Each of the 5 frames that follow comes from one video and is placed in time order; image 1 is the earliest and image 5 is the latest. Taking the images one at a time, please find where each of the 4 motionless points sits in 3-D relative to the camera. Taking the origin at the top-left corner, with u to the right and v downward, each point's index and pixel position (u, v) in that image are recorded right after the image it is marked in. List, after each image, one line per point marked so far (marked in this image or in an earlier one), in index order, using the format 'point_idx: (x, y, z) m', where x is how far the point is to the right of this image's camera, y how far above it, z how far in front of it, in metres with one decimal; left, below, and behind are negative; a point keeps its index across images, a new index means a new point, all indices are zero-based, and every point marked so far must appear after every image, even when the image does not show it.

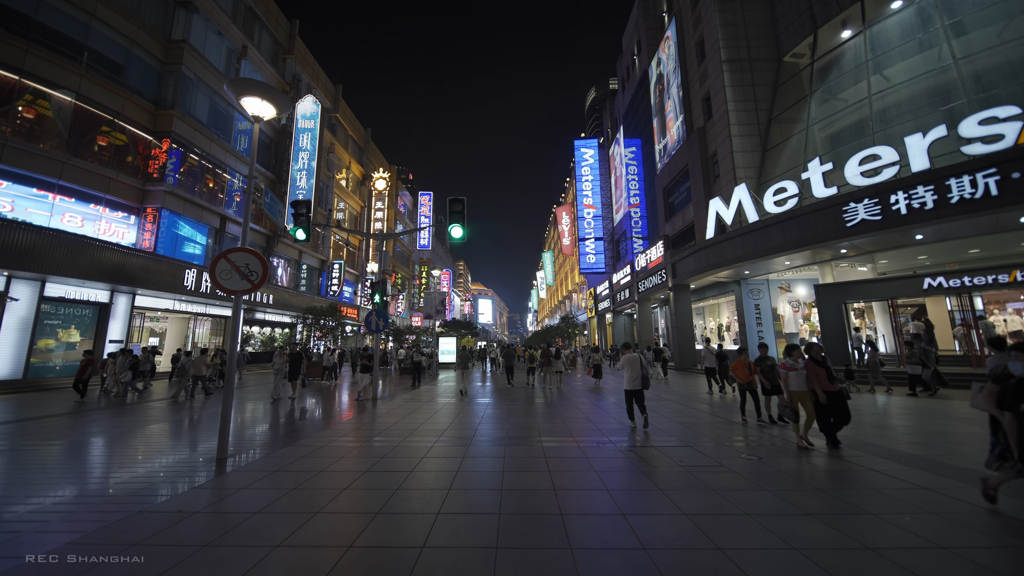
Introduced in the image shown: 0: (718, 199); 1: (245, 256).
0: (+16.0, +6.9, +19.2) m
1: (-6.5, +0.8, +6.0) m
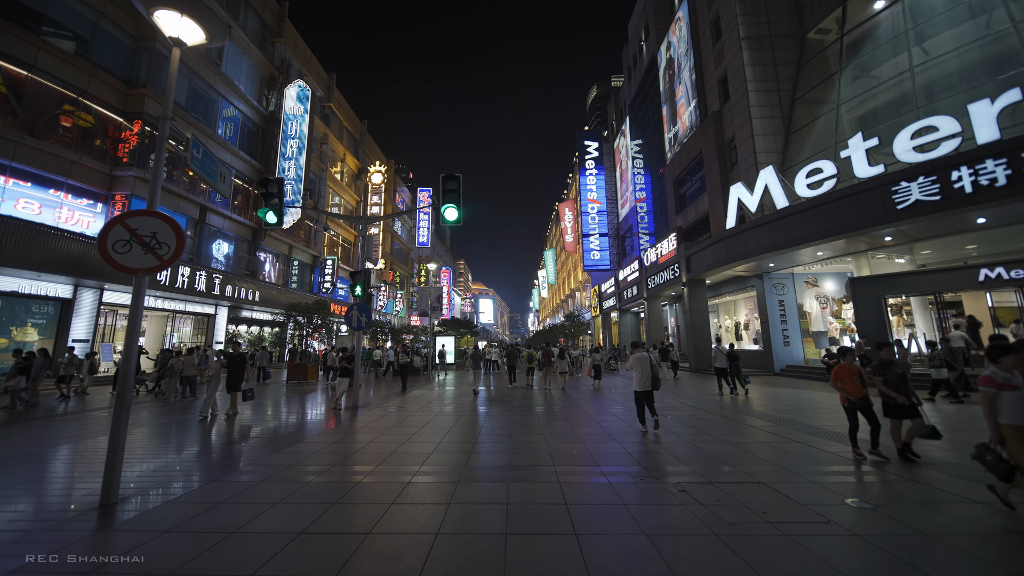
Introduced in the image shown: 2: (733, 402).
0: (+16.2, +7.4, +17.5) m
1: (-6.4, +1.2, +4.4) m
2: (+14.8, -7.4, +16.4) m
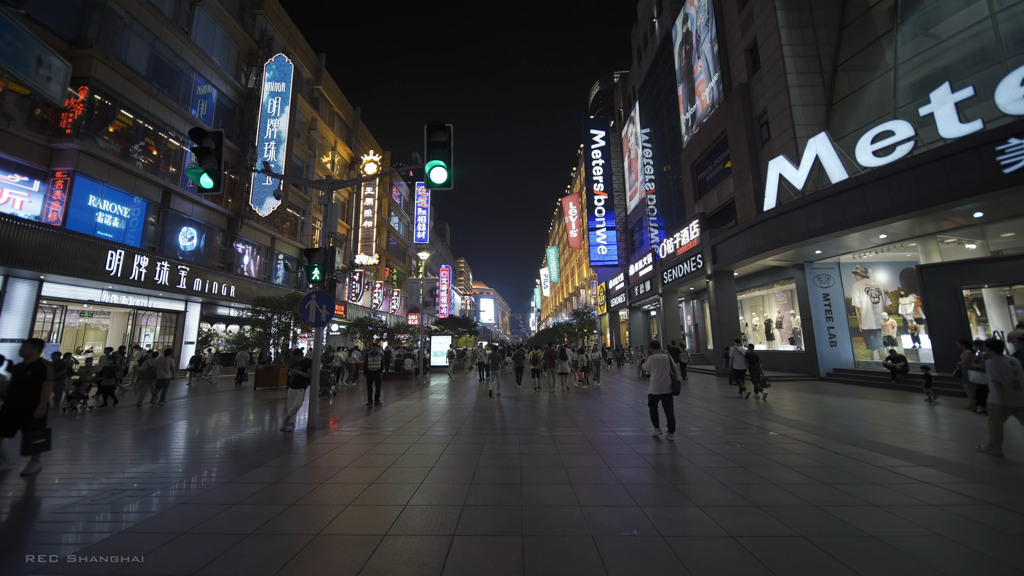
0: (+16.4, +7.9, +15.0) m
1: (-6.2, +1.7, +2.0) m
2: (+15.0, -6.8, +13.9) m
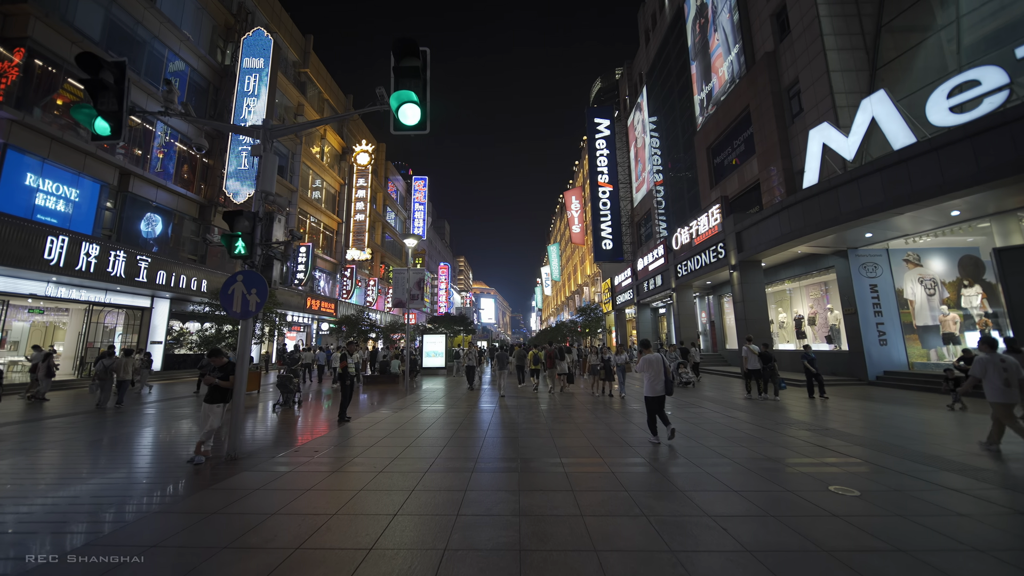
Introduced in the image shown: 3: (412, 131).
0: (+16.3, +8.5, +12.9) m
1: (-6.3, +2.2, -0.1) m
2: (+14.9, -6.3, +11.8) m
3: (-2.4, +3.8, +6.0) m
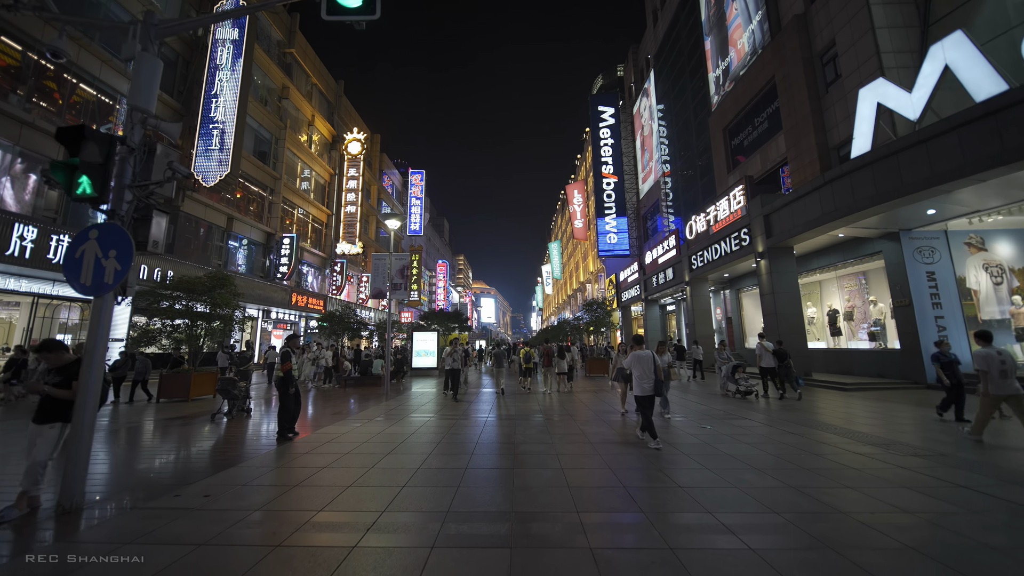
0: (+16.2, +9.1, +10.9) m
1: (-6.4, +2.8, -2.0) m
2: (+14.8, -5.7, +9.8) m
3: (-2.5, +4.4, +4.1) m
